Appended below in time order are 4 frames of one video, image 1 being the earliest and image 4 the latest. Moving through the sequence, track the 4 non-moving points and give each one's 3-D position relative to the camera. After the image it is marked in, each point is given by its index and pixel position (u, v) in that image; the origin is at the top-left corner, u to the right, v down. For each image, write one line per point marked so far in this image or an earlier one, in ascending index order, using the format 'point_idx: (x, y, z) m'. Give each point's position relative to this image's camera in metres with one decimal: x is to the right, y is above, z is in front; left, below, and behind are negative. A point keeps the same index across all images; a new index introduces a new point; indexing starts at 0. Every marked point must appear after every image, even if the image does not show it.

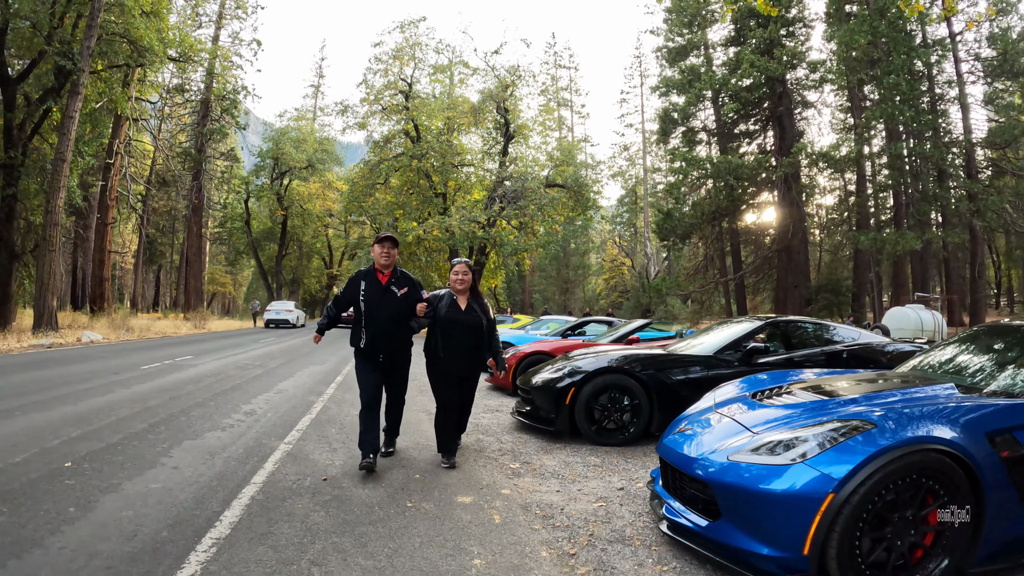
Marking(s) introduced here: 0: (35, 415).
0: (-3.9, -1.0, +4.7) m
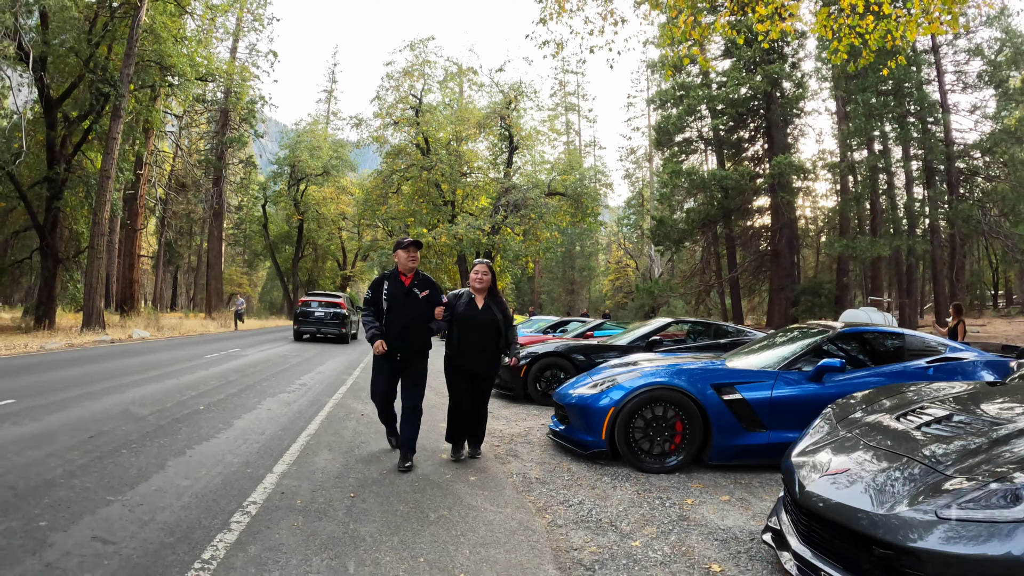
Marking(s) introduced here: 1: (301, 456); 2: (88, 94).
0: (-4.2, -1.1, +6.7) m
1: (-1.4, -1.1, +3.7) m
2: (-14.8, +6.8, +19.2) m
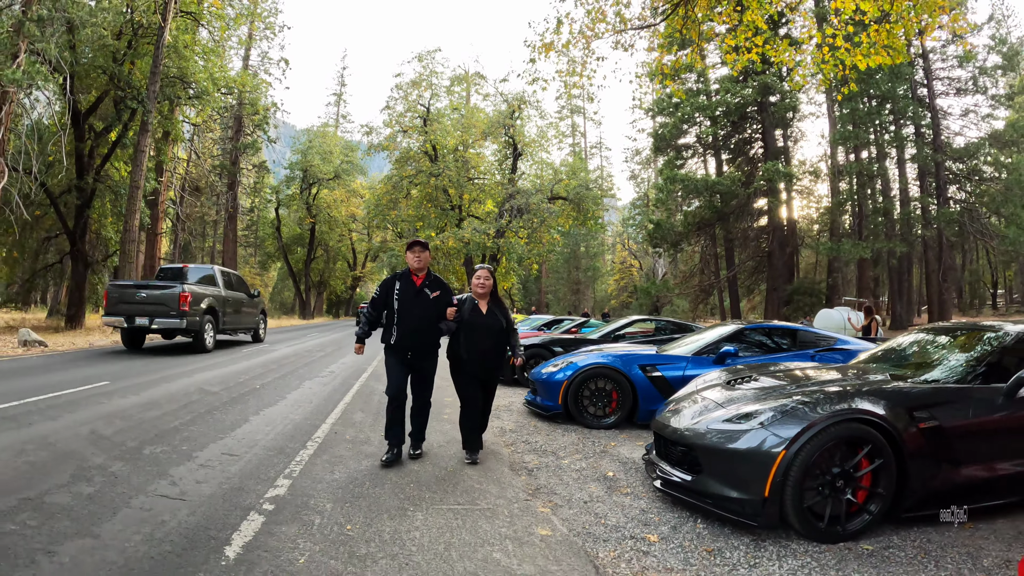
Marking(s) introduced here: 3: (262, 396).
0: (-4.3, -1.2, +8.2) m
1: (-1.5, -1.2, +5.2) m
2: (-14.7, +6.7, +20.9) m
3: (-2.7, -1.2, +6.2) m
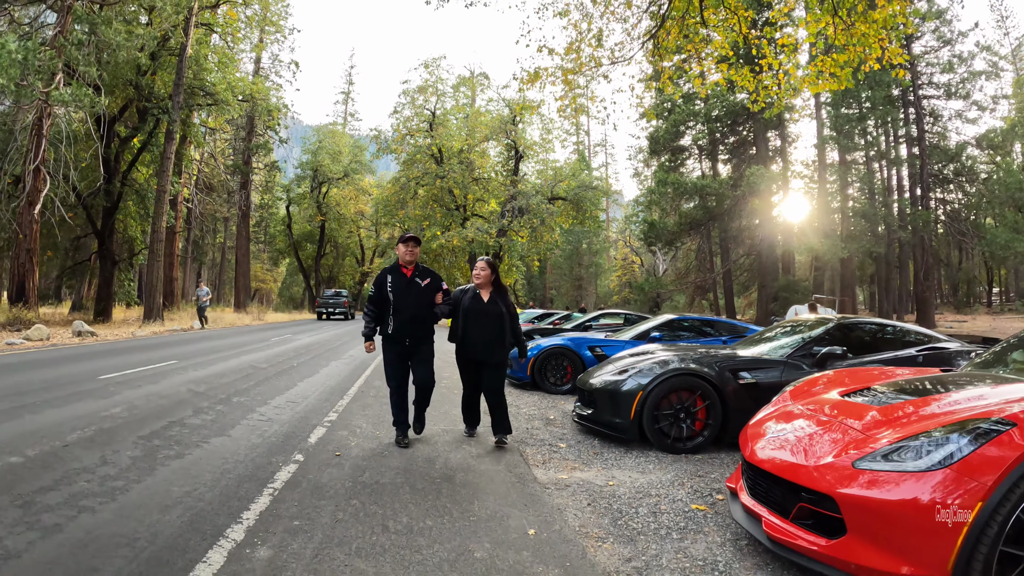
0: (-4.5, -1.2, +10.0) m
1: (-1.8, -1.2, +7.0) m
2: (-14.8, +6.8, +22.8) m
3: (-3.0, -1.2, +8.0) m
